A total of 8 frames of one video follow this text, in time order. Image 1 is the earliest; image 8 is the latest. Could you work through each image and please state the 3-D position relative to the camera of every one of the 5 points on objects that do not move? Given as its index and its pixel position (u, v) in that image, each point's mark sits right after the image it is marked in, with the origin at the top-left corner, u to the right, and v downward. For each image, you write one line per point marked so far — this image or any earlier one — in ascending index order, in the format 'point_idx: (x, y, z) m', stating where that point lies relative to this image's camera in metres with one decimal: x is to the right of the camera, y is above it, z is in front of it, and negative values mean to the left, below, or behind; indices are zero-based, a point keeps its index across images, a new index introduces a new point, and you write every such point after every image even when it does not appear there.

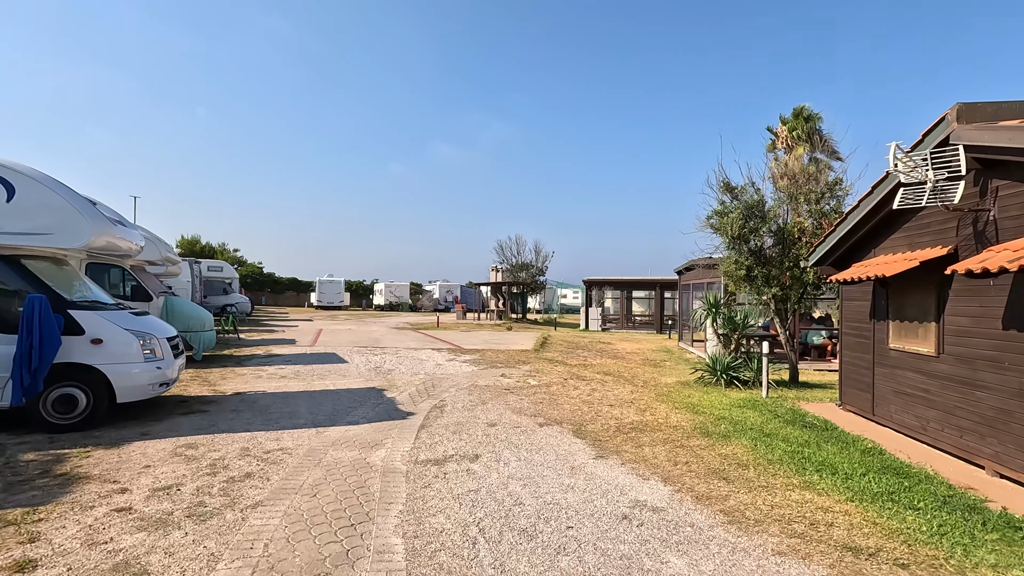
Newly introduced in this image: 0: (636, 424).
0: (+1.5, -1.7, +6.5) m
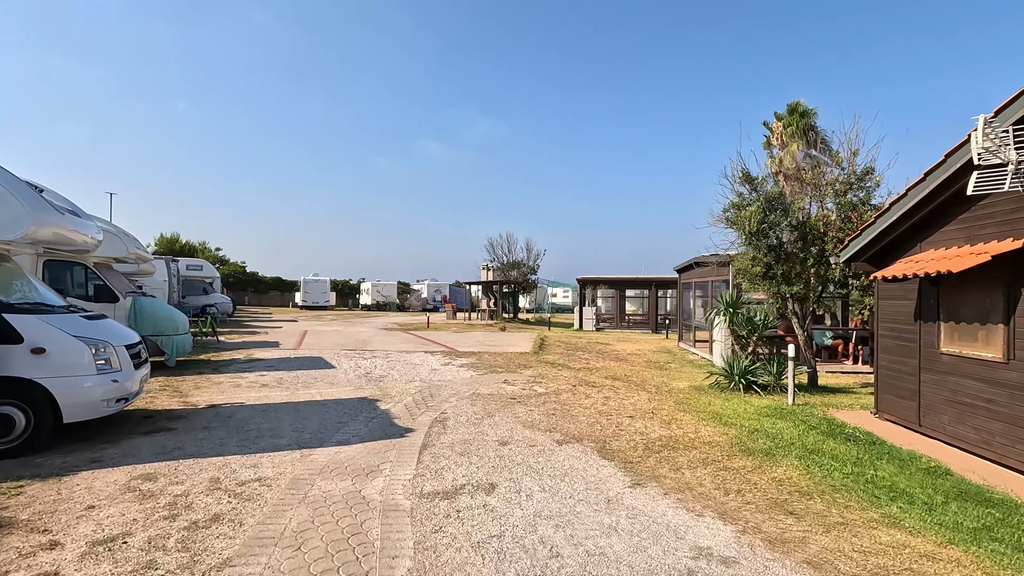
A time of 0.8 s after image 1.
0: (+1.7, -1.6, +5.8) m
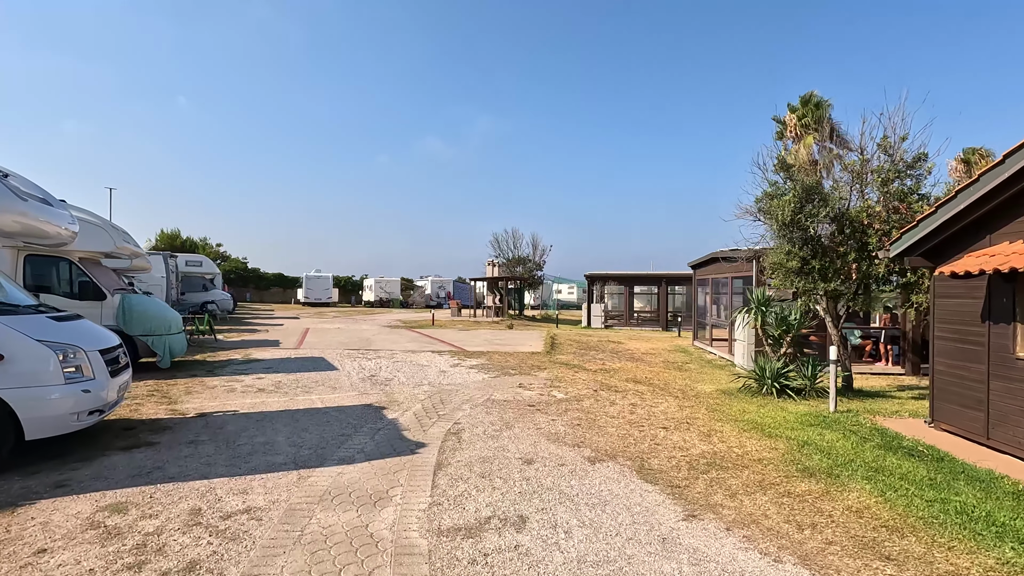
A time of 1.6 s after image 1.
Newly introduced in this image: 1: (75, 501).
0: (+1.9, -1.6, +5.1) m
1: (-3.0, -1.5, +3.7) m
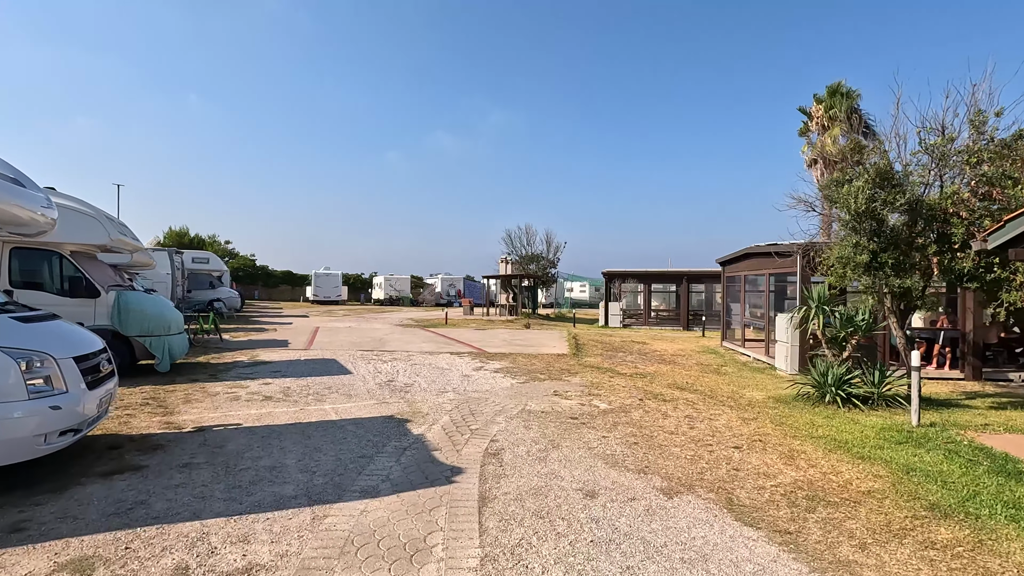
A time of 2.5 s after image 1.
0: (+2.3, -1.6, +4.3) m
1: (-2.6, -1.4, +2.9) m
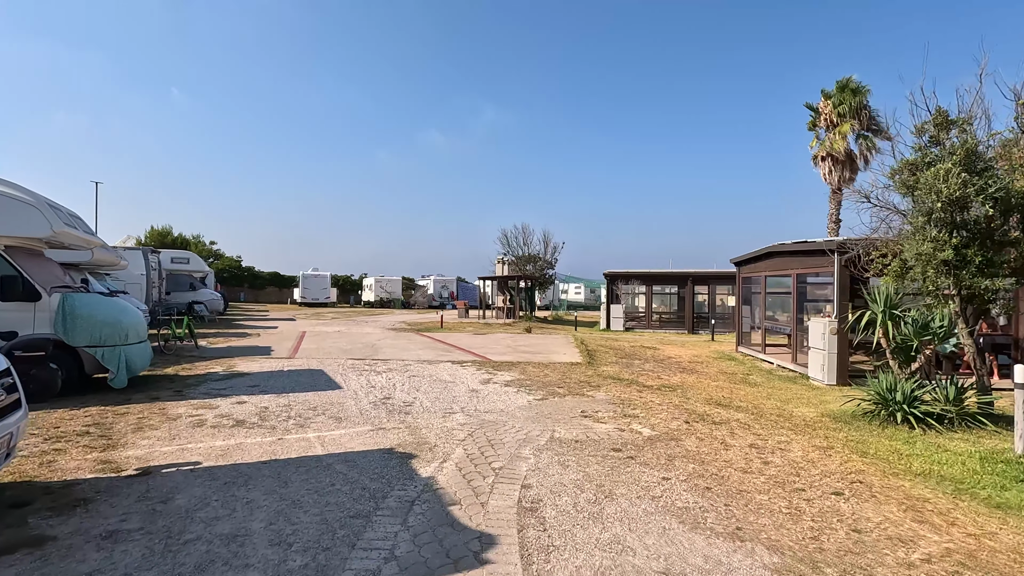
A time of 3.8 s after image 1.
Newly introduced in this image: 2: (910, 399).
0: (+2.6, -1.6, +3.1) m
1: (-2.3, -1.4, +1.7) m
2: (+5.1, -1.4, +6.9) m
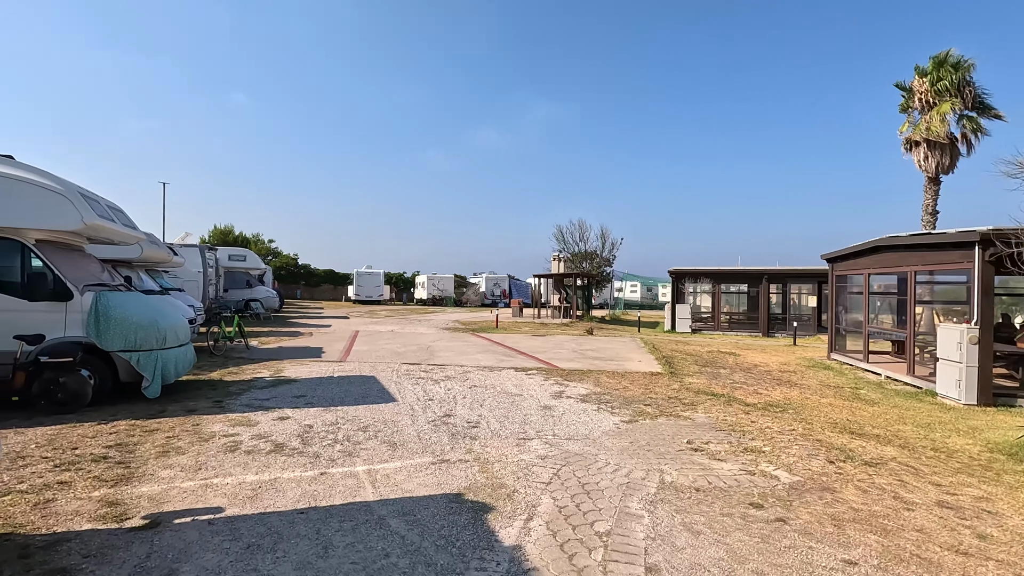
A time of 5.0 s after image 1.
0: (+3.2, -1.6, +1.7) m
1: (-1.8, -1.5, +0.7) m
2: (+6.0, -1.4, +5.2) m
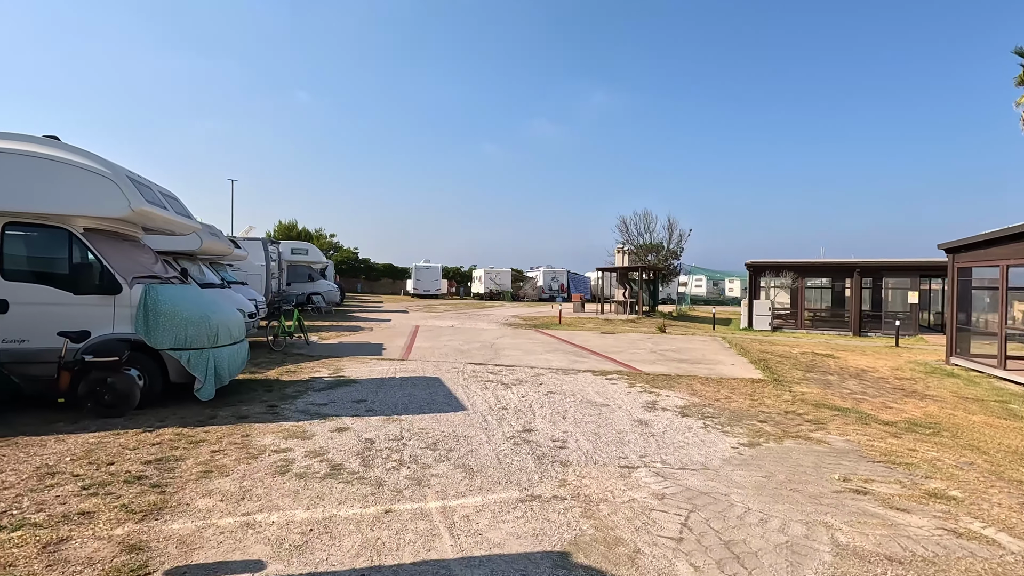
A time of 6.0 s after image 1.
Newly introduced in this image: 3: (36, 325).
0: (+3.6, -1.6, +0.4) m
1: (-1.5, -1.4, -0.1) m
2: (+6.7, -1.4, +3.6) m
3: (-4.9, -0.4, +5.6) m
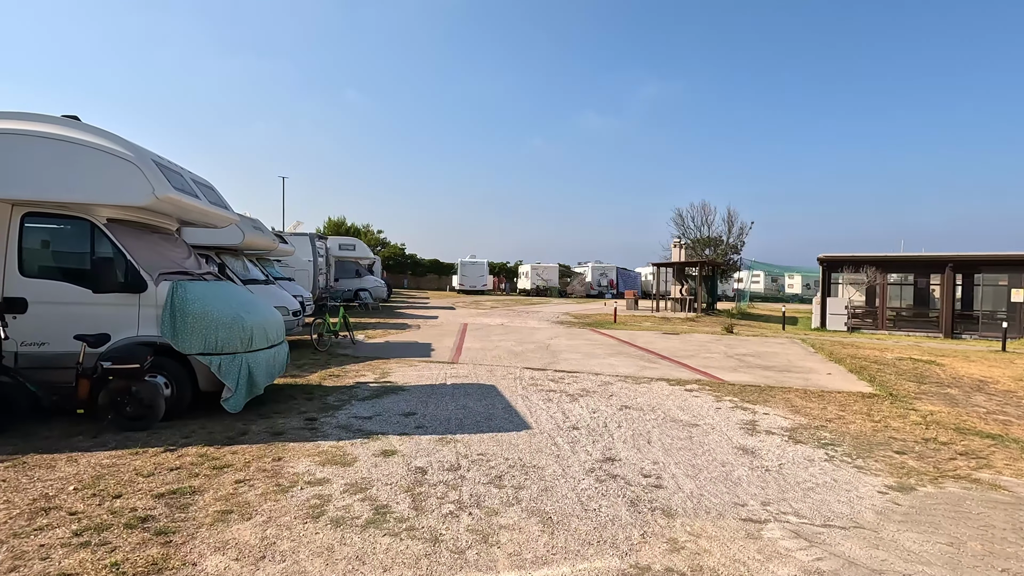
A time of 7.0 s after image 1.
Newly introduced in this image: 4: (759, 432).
0: (+3.8, -1.6, -0.8) m
1: (-1.3, -1.5, -0.9) m
2: (+7.2, -1.4, +2.1) m
3: (-4.3, -0.4, +5.0) m
4: (+2.5, -1.4, +5.4) m
